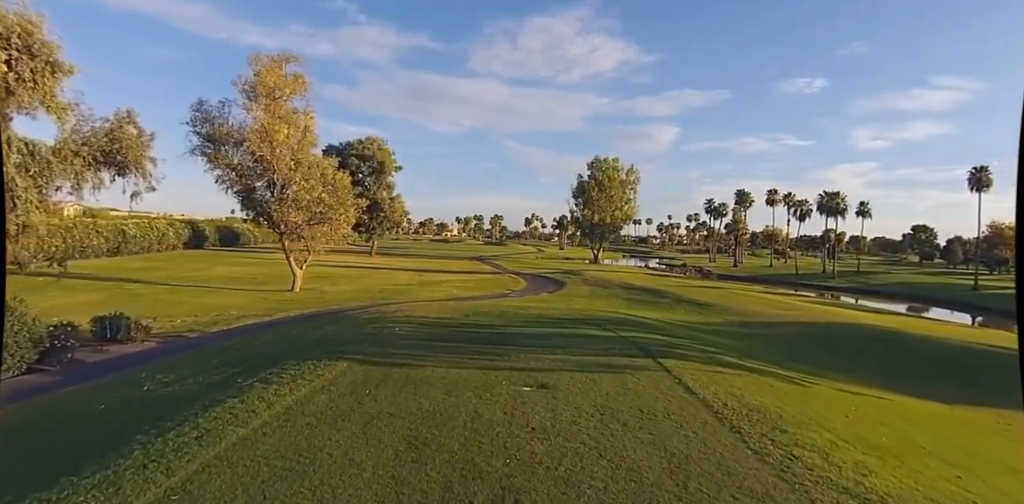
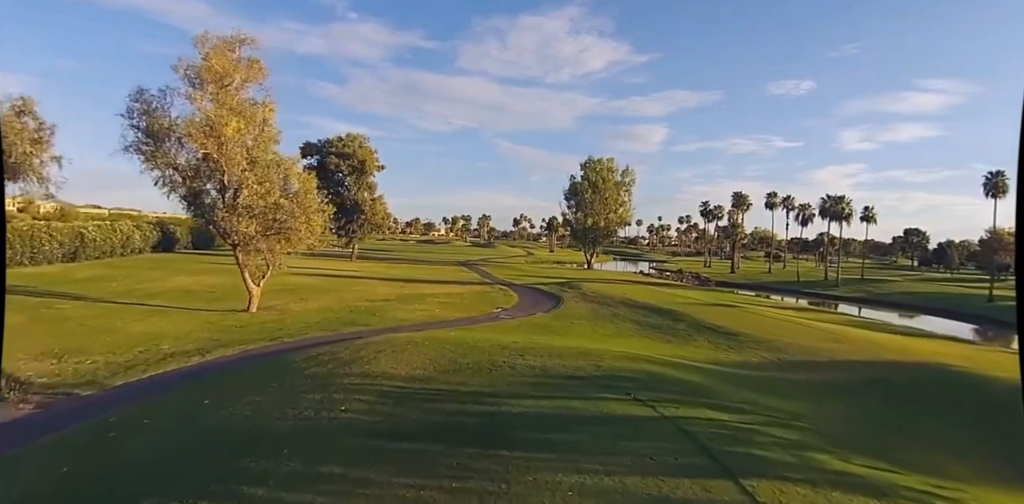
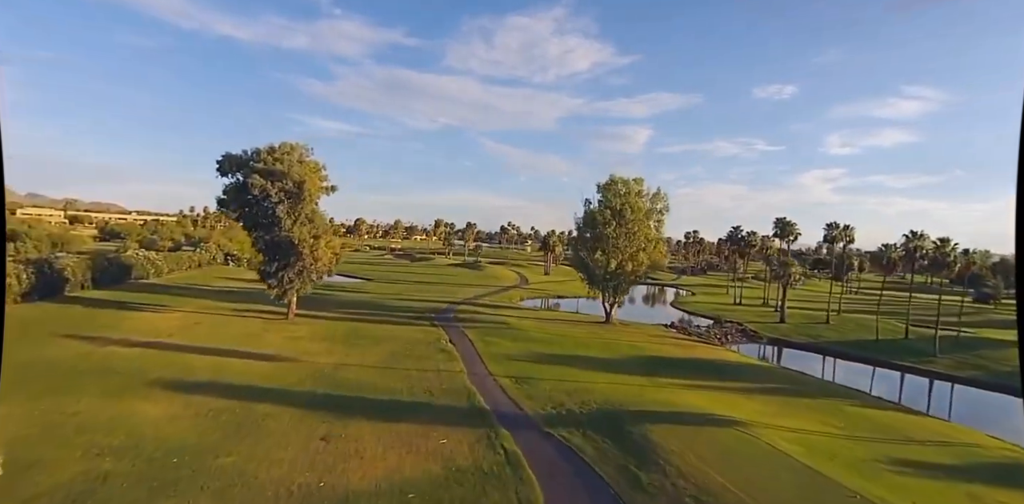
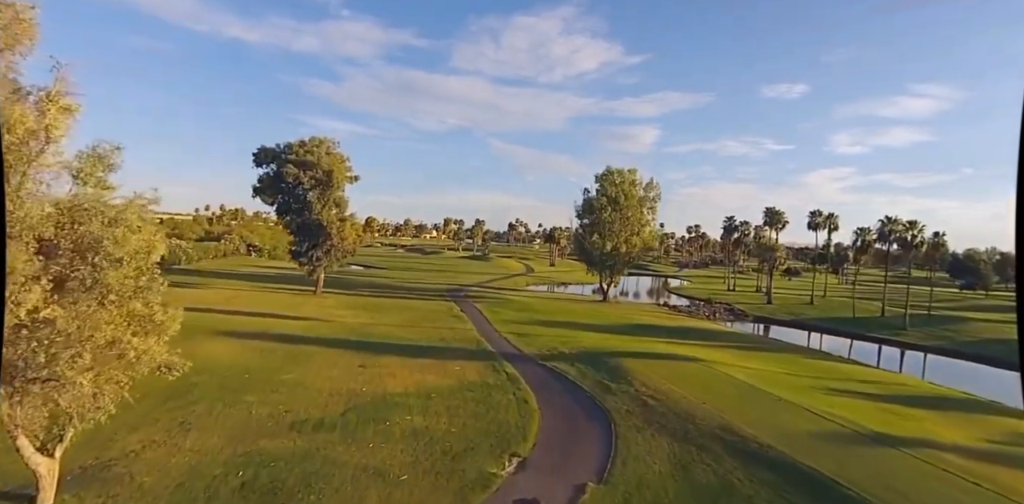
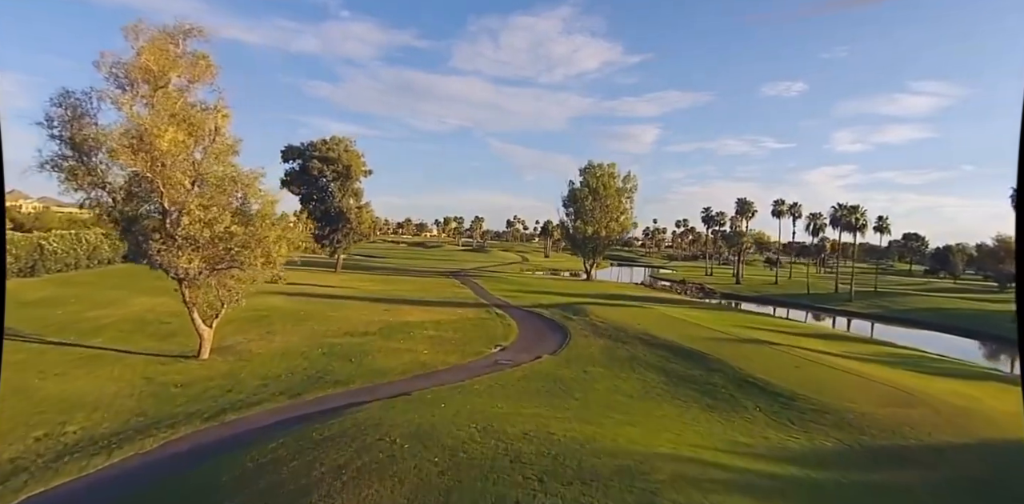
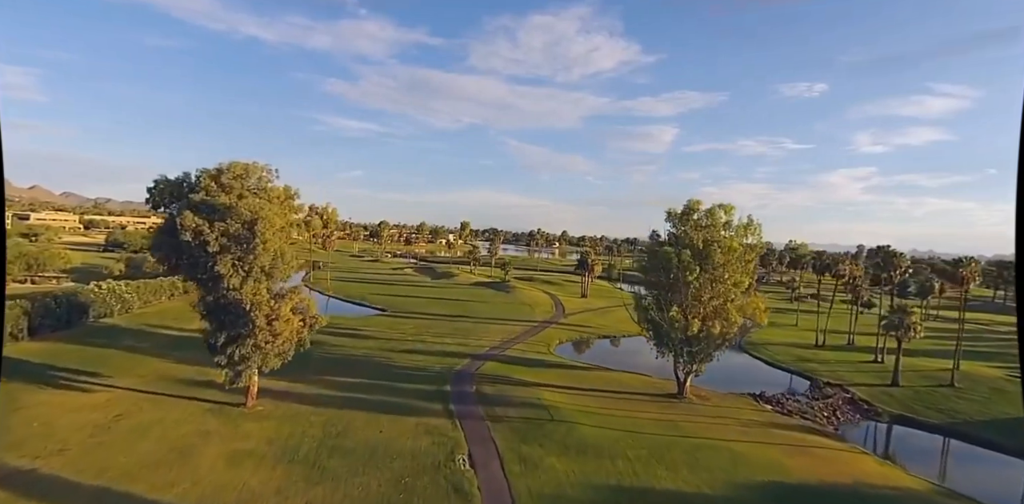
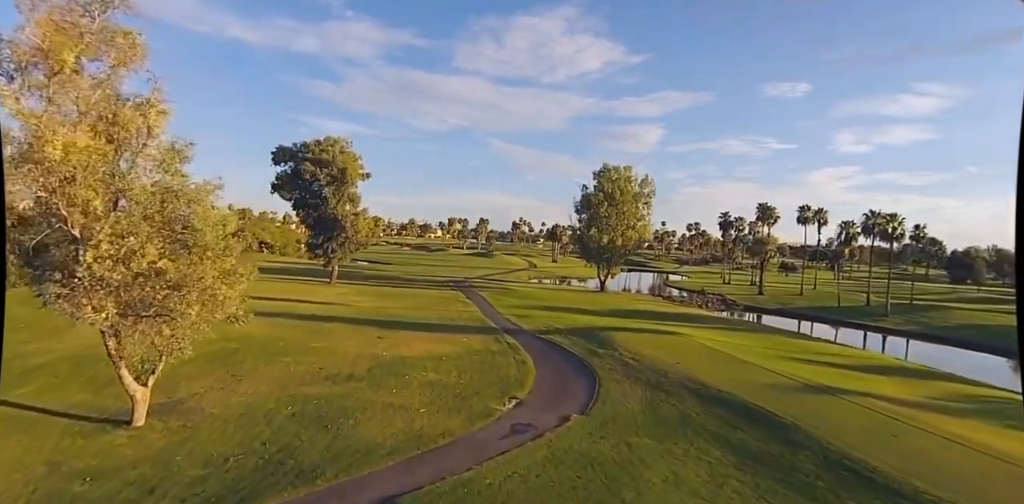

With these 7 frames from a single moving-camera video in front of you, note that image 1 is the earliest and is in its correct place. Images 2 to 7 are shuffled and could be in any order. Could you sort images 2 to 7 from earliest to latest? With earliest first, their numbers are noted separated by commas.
2, 5, 7, 4, 3, 6
